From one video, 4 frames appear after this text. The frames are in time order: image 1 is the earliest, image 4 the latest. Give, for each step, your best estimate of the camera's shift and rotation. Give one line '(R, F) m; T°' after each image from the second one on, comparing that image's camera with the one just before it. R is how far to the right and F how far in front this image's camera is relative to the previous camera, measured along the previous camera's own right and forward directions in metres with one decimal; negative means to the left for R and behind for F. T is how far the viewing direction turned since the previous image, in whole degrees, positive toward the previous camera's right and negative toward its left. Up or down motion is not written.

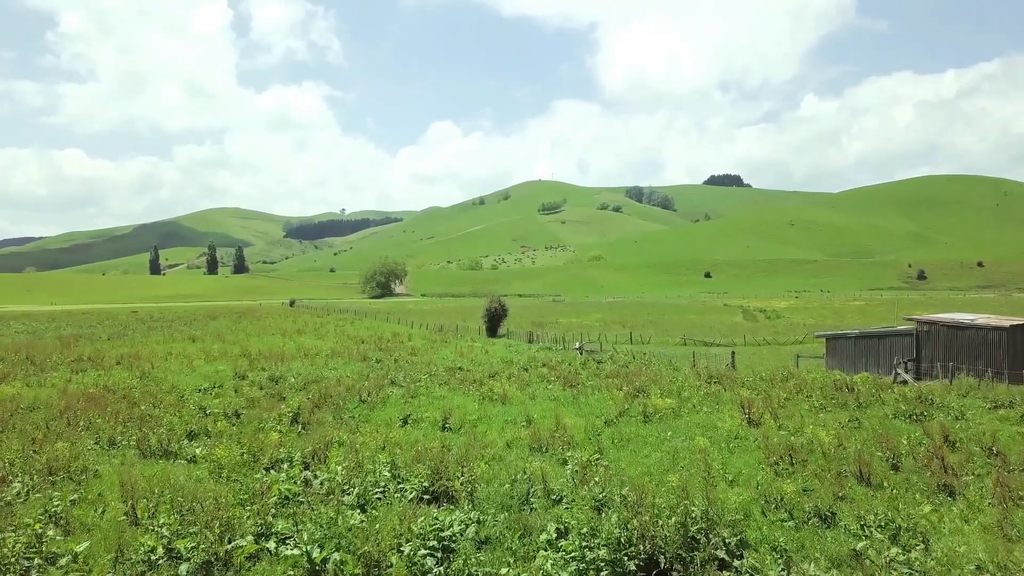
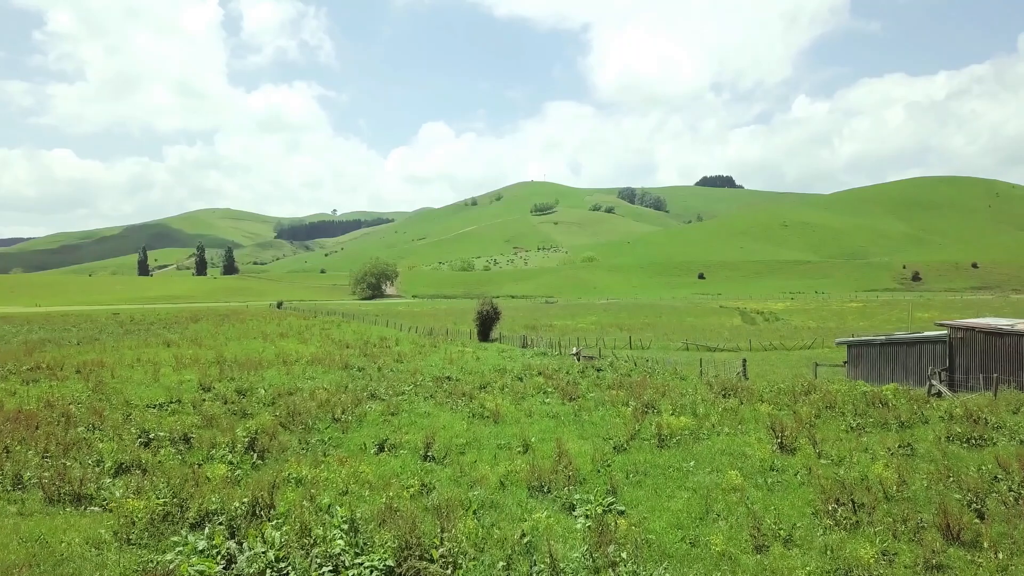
(0.0, +2.6) m; +1°
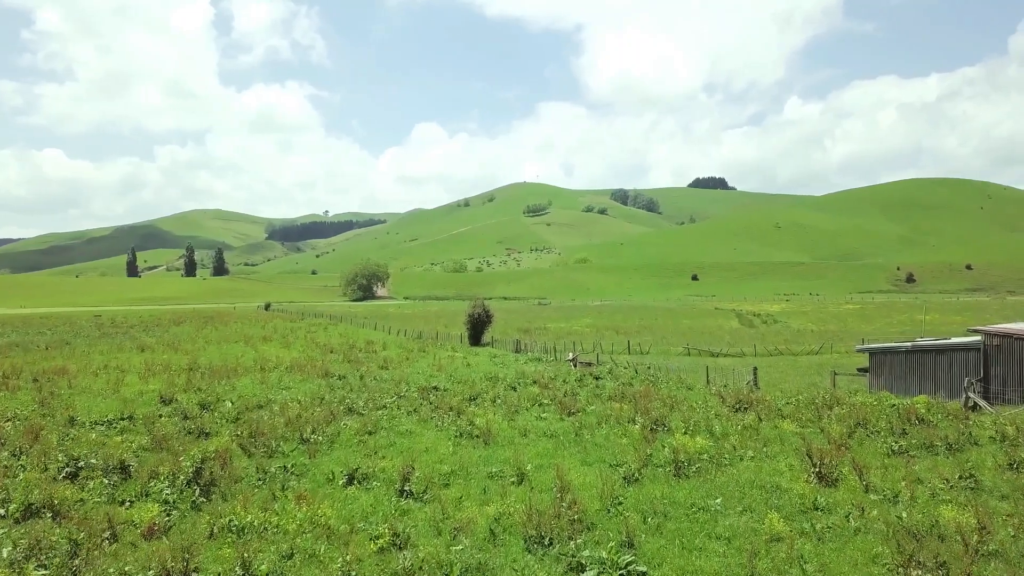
(0.0, +2.3) m; +1°
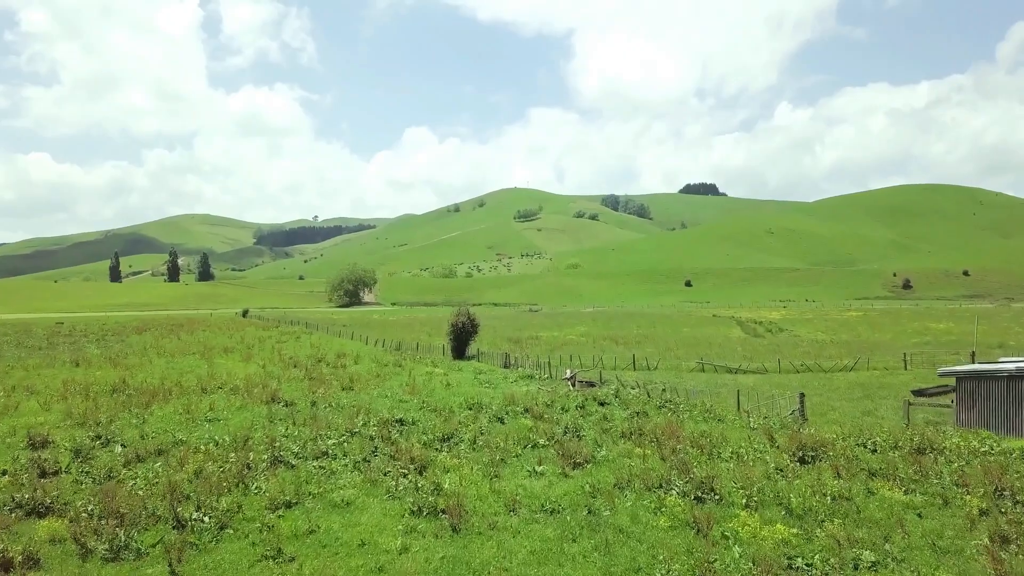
(+0.2, +5.7) m; +1°
